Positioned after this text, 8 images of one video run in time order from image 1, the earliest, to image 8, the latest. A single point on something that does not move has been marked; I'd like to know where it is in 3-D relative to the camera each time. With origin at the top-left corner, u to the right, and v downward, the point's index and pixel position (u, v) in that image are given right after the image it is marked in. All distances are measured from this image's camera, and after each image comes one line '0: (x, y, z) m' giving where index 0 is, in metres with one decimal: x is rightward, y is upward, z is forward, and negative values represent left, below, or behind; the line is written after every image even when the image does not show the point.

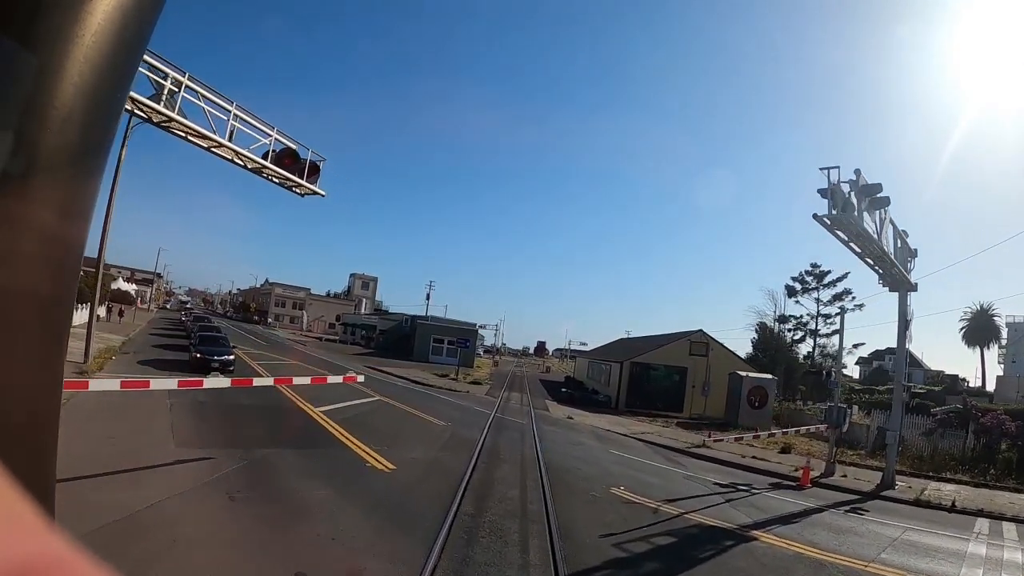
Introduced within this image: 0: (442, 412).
0: (-2.2, -3.7, +16.8) m
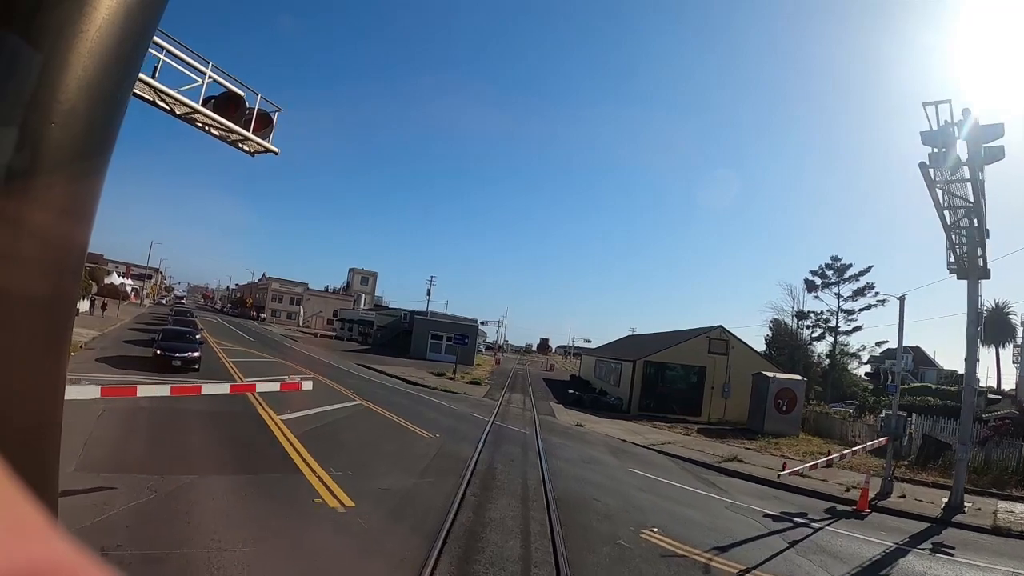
0: (-2.2, -3.4, +14.5) m
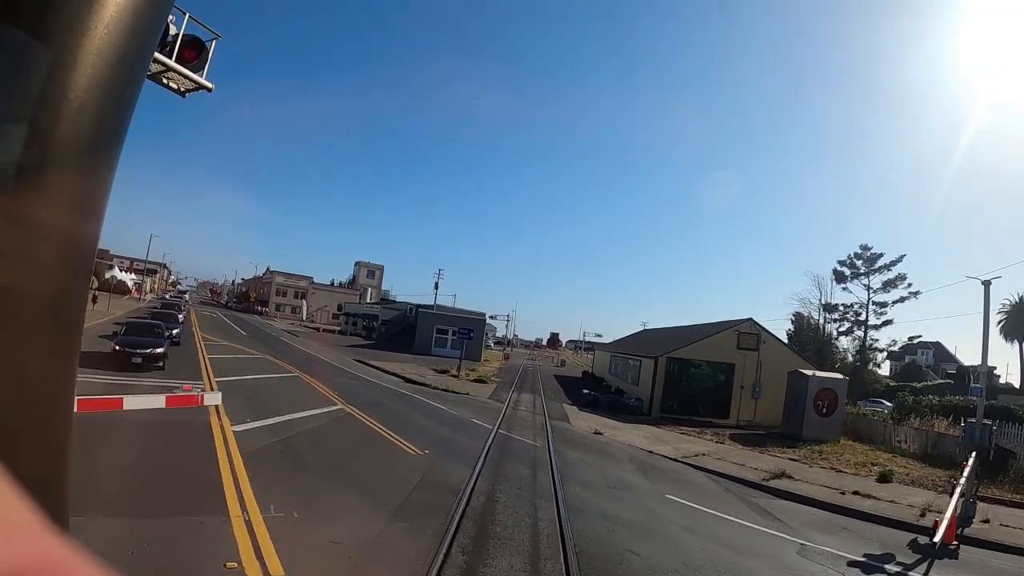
0: (-2.0, -3.1, +12.4) m
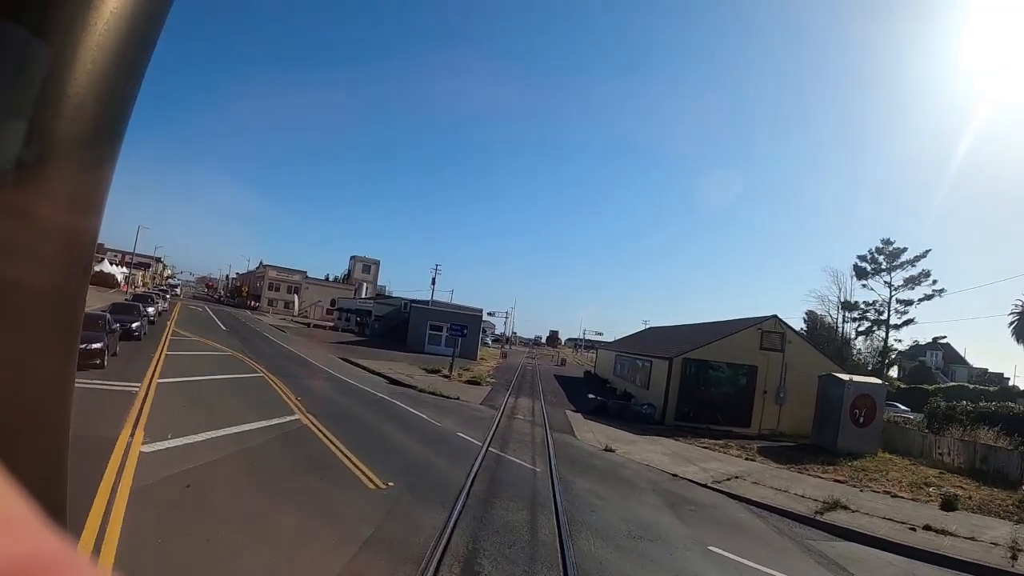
0: (-2.2, -2.8, +10.2) m
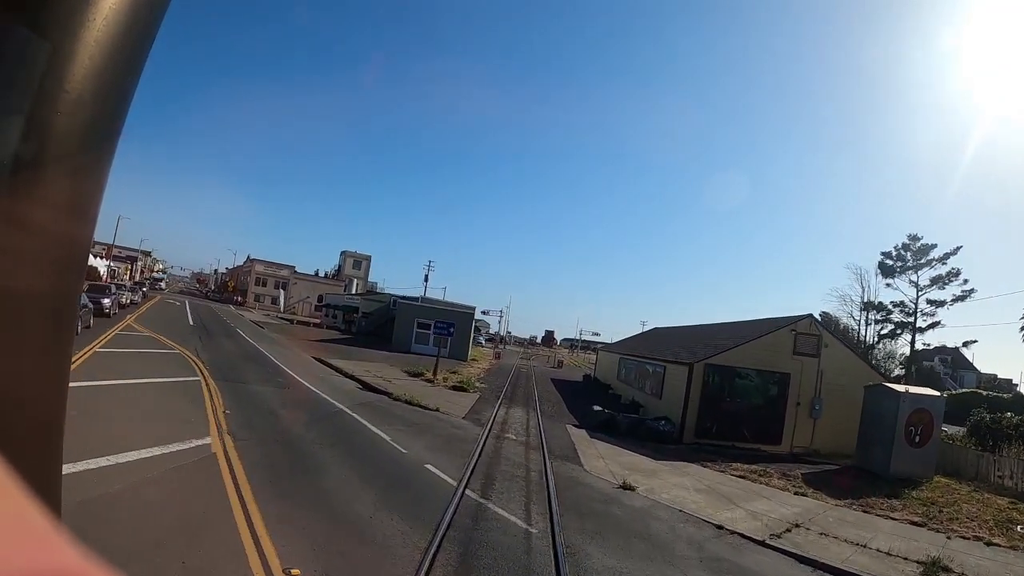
0: (-2.3, -2.5, +7.4) m
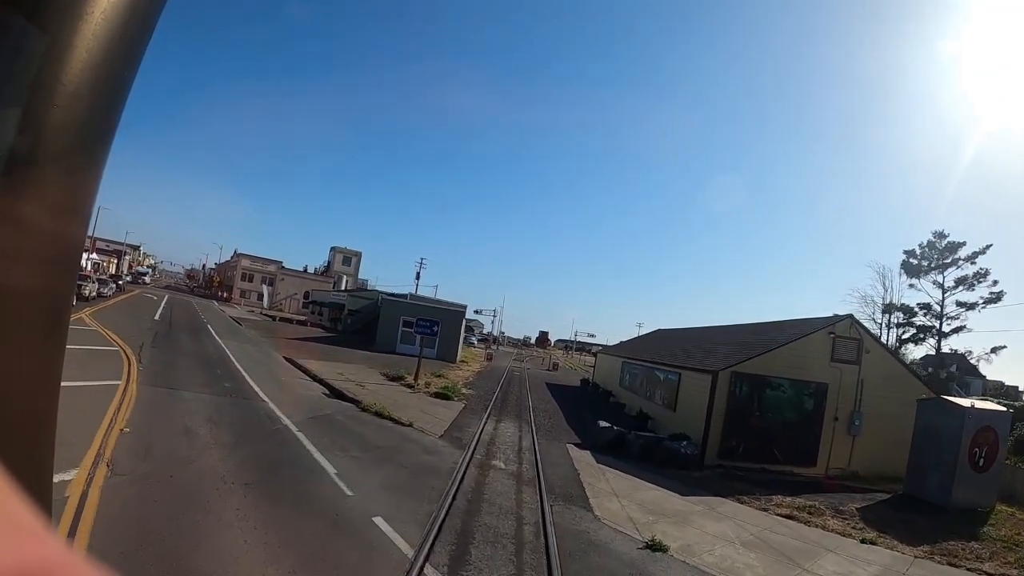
0: (-2.5, -2.3, +5.0) m
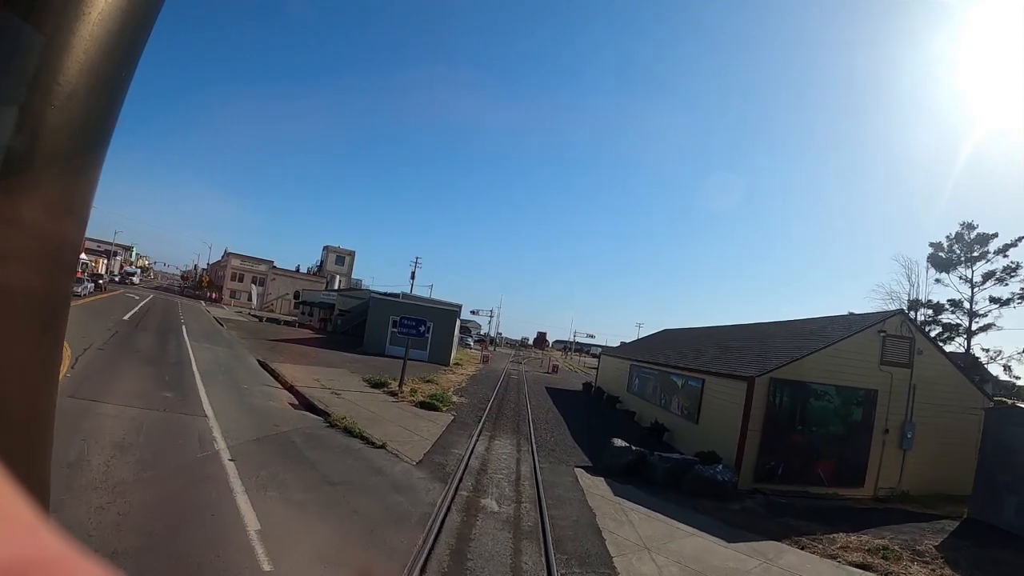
0: (-2.5, -2.1, +2.9) m
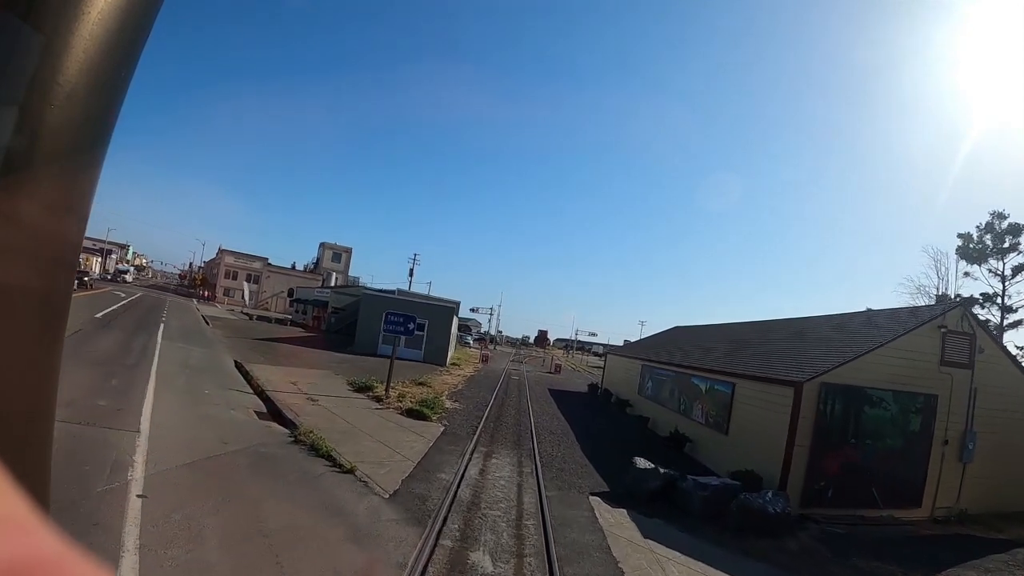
0: (-2.5, -2.0, +1.2) m
